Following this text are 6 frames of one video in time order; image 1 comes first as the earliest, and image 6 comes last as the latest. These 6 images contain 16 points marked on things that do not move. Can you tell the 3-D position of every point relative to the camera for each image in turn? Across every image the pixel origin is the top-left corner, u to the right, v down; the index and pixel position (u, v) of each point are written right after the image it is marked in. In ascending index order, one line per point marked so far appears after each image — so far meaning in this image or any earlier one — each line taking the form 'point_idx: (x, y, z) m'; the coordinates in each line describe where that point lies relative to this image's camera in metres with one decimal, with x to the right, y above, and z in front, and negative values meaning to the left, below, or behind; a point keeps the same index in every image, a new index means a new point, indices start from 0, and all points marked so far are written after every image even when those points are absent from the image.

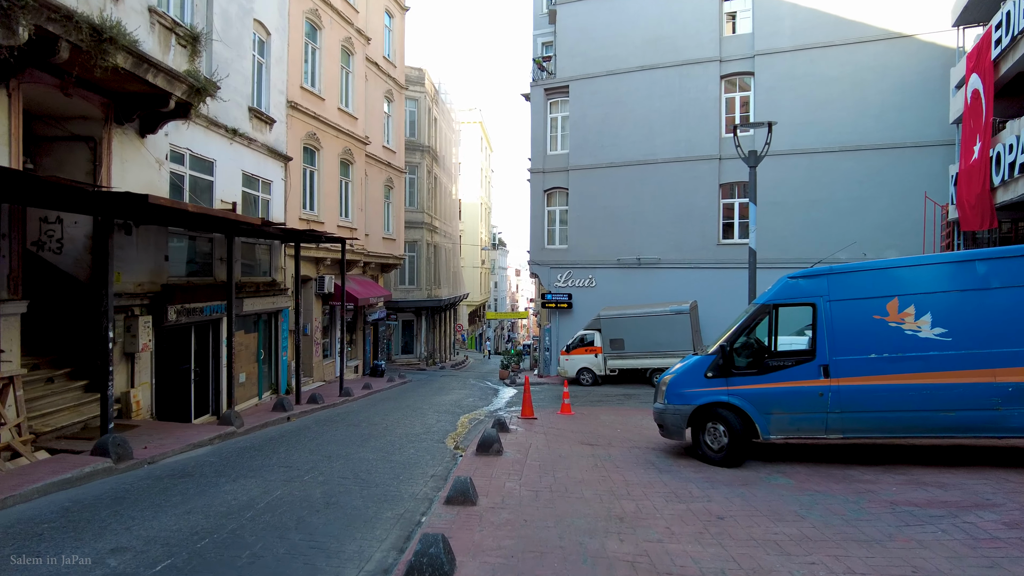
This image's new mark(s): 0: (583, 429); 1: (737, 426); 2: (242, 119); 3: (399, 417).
0: (+1.2, -2.4, +10.9) m
1: (+2.6, -1.6, +7.6) m
2: (-6.3, +4.0, +15.1) m
3: (-2.1, -2.4, +12.1) m
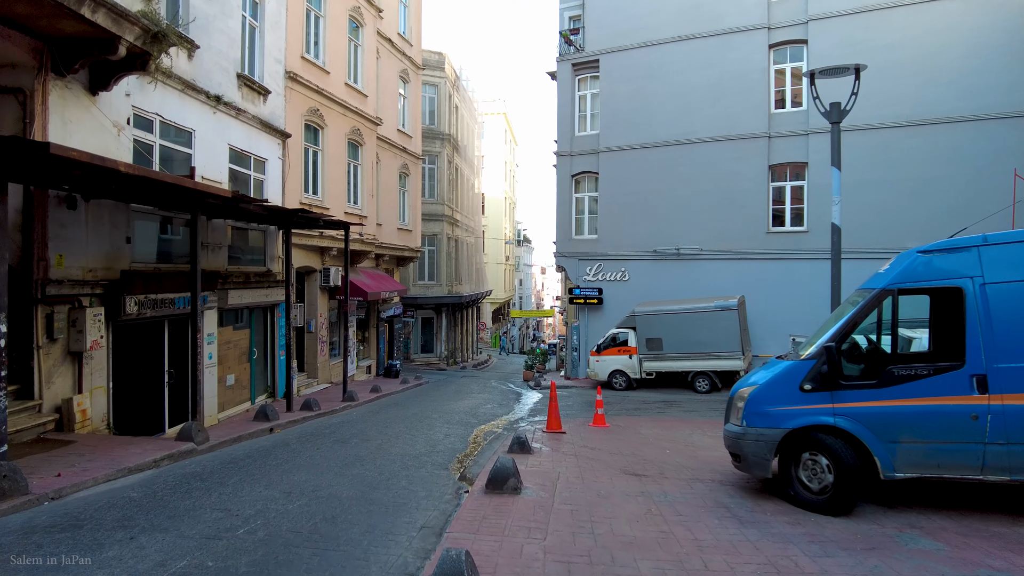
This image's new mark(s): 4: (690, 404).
0: (+1.5, -2.2, +8.8) m
1: (+2.8, -1.4, +5.4) m
2: (-5.8, +4.2, +13.3) m
3: (-1.8, -2.2, +10.2) m
4: (+4.4, -2.9, +16.0) m
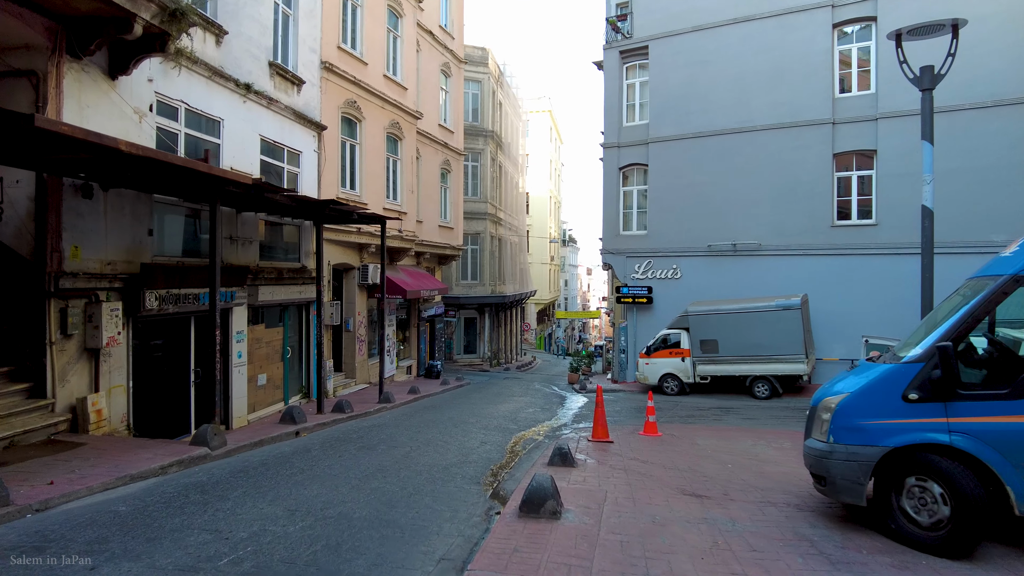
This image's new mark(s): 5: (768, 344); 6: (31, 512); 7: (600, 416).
0: (+2.0, -2.1, +7.8) m
1: (+3.1, -1.3, +4.3) m
2: (-5.0, +4.2, +12.8) m
3: (-1.2, -2.2, +9.4) m
4: (+5.4, -2.8, +14.7) m
5: (+6.7, -1.5, +16.8) m
6: (-3.8, -1.8, +5.1) m
7: (+1.3, -1.9, +9.6) m
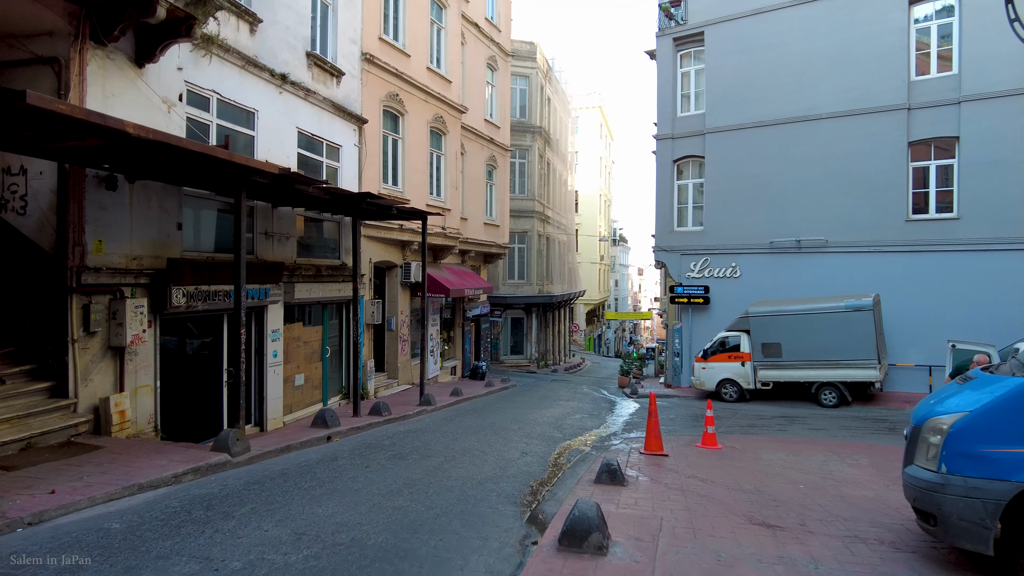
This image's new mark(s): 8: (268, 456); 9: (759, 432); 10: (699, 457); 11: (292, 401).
0: (+2.5, -2.1, +6.9) m
1: (+3.3, -1.3, +3.3) m
2: (-4.1, +4.3, +12.4) m
3: (-0.6, -2.1, +8.7) m
4: (+6.4, -2.8, +13.5) m
5: (+7.8, -1.4, +15.5) m
6: (-3.6, -1.7, +4.7) m
7: (+1.9, -1.9, +8.8) m
8: (-2.9, -2.0, +7.6) m
9: (+4.5, -2.6, +11.8) m
10: (+2.6, -2.3, +8.9) m
11: (-4.2, -2.2, +12.3) m
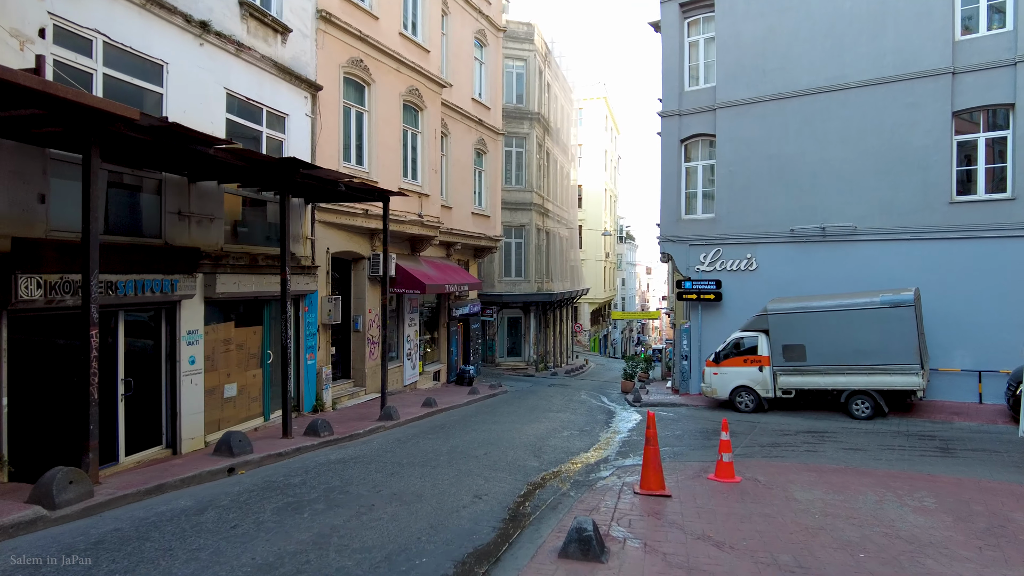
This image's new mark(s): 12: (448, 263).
0: (+2.0, -2.0, +4.7) m
1: (+2.7, -1.2, +1.2) m
2: (-4.6, +4.4, +10.3) m
3: (-1.1, -2.0, +6.6) m
4: (+6.0, -2.6, +11.3) m
5: (+7.4, -1.3, +13.3) m
6: (-4.1, -1.6, +2.6) m
7: (+1.4, -1.7, +6.6) m
8: (-3.4, -1.9, +5.5) m
9: (+4.1, -2.5, +9.6) m
10: (+2.1, -2.2, +6.7) m
11: (-4.7, -2.0, +10.3) m
12: (-2.0, +0.8, +19.5) m
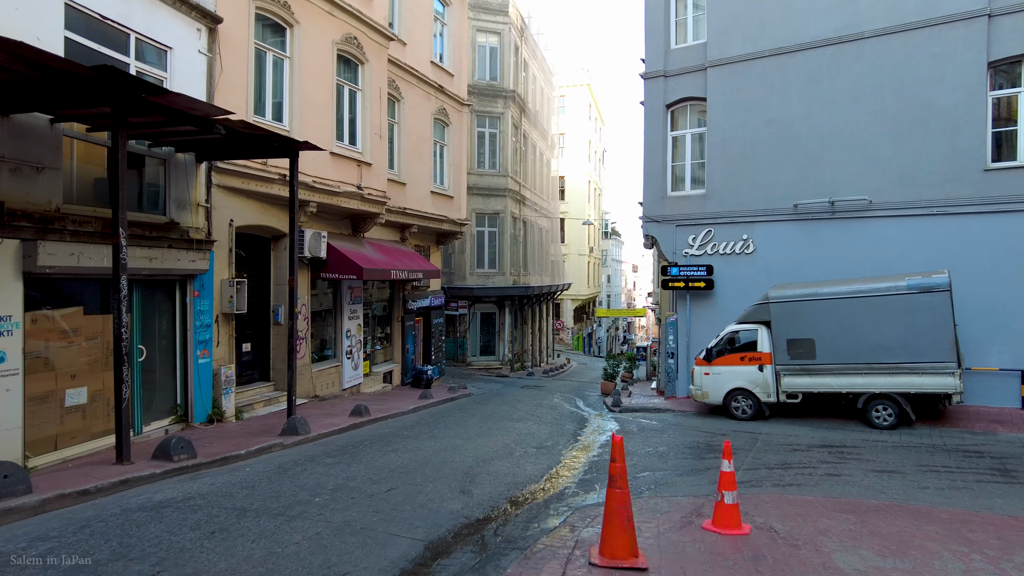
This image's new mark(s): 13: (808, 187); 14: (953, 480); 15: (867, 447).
0: (+1.2, -1.7, +2.3) m
1: (+2.0, -0.8, -1.2) m
2: (-5.4, +4.7, +7.8) m
3: (-1.8, -1.7, +4.1) m
4: (+5.1, -2.3, +9.0) m
5: (+6.5, -1.0, +11.0) m
6: (-4.8, -1.3, 0.0) m
7: (+0.7, -1.4, +4.2) m
8: (-4.1, -1.6, +3.0) m
9: (+3.2, -2.2, +7.2) m
10: (+1.3, -1.9, +4.3) m
11: (-5.5, -1.7, +7.7) m
12: (-3.0, +1.1, +16.9) m
13: (+6.4, +2.2, +14.0) m
14: (+5.2, -2.2, +7.5) m
15: (+5.3, -2.4, +9.5) m
